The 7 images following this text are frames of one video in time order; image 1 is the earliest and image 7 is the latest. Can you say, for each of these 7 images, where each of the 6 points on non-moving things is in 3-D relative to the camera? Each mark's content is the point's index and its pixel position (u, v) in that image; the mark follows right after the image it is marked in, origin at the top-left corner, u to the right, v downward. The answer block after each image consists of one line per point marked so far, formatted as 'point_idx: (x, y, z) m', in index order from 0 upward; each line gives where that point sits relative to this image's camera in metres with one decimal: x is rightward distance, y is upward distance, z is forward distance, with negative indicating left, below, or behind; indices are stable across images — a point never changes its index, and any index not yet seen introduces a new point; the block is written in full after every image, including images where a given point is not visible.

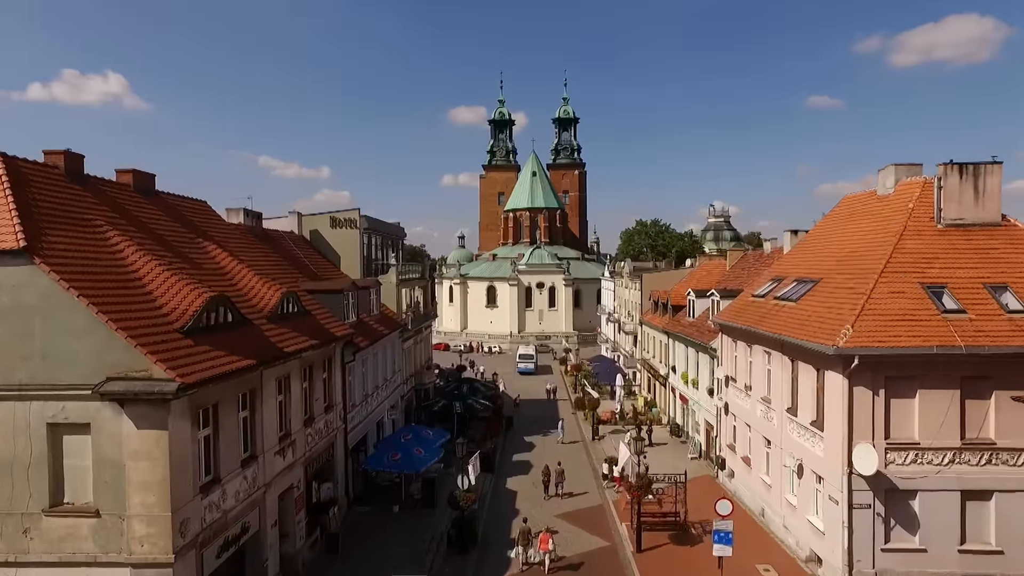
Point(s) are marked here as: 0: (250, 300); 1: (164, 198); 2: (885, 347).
0: (-7.6, -0.4, +15.7) m
1: (-11.2, +2.9, +17.5) m
2: (+9.7, -1.5, +14.1) m
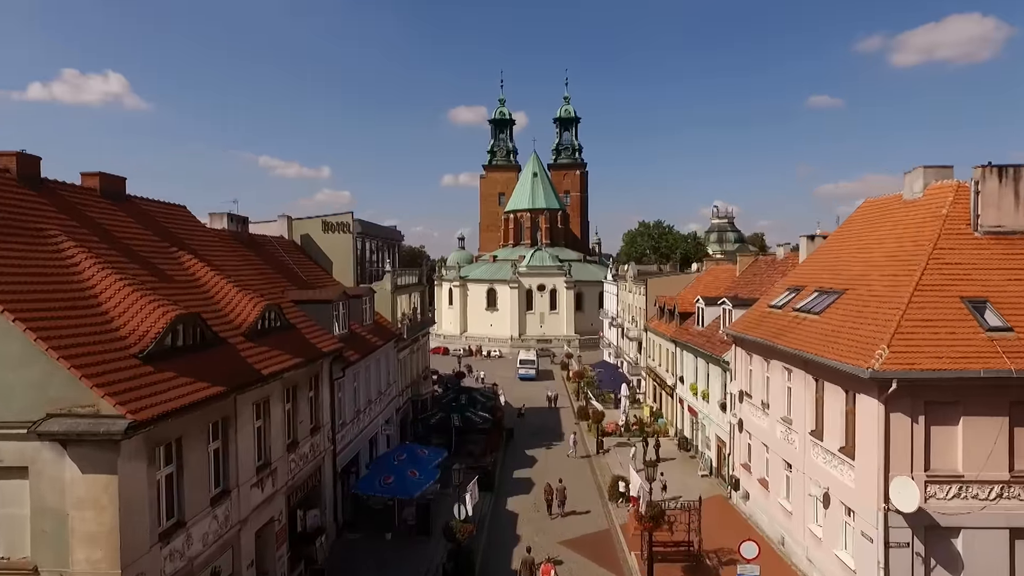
0: (-7.6, -0.7, +14.4) m
1: (-11.2, +2.5, +16.2) m
2: (+9.7, -1.9, +12.7) m
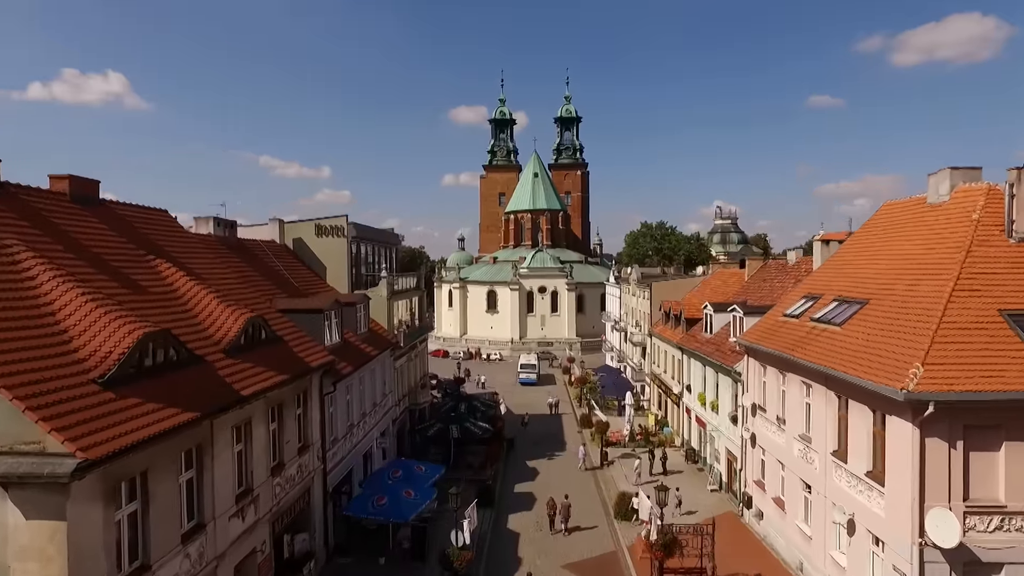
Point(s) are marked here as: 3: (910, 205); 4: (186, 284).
0: (-7.5, -1.0, +13.3) m
1: (-11.2, +2.2, +15.1) m
2: (+9.7, -2.2, +11.6) m
3: (+14.2, +3.0, +19.4) m
4: (-8.7, +0.1, +14.4) m
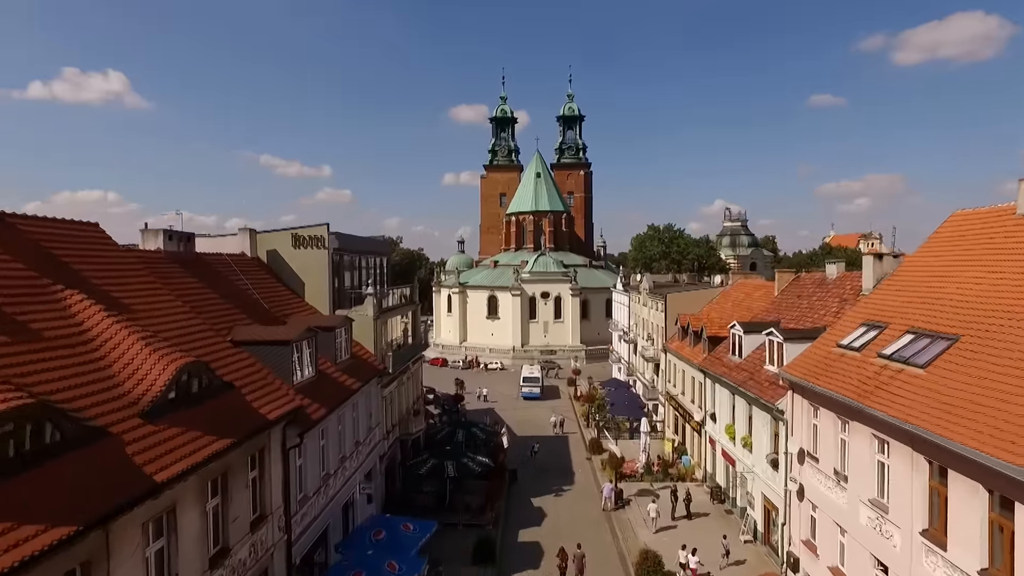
0: (-7.4, -1.8, +10.2) m
1: (-11.0, +1.4, +12.0) m
2: (+9.9, -3.0, +8.5) m
3: (+14.4, +2.2, +16.2) m
4: (-8.5, -0.7, +11.3) m
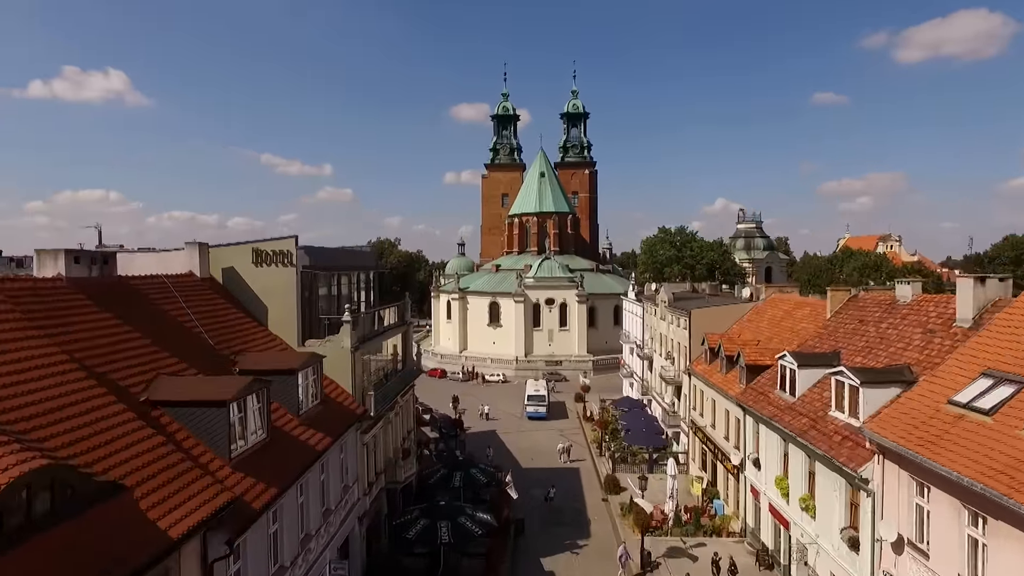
0: (-7.2, -2.8, +6.1) m
1: (-10.8, +0.5, +7.9) m
2: (+10.1, -4.0, +4.4) m
3: (+14.6, +1.2, +12.1) m
4: (-8.3, -1.6, +7.2) m
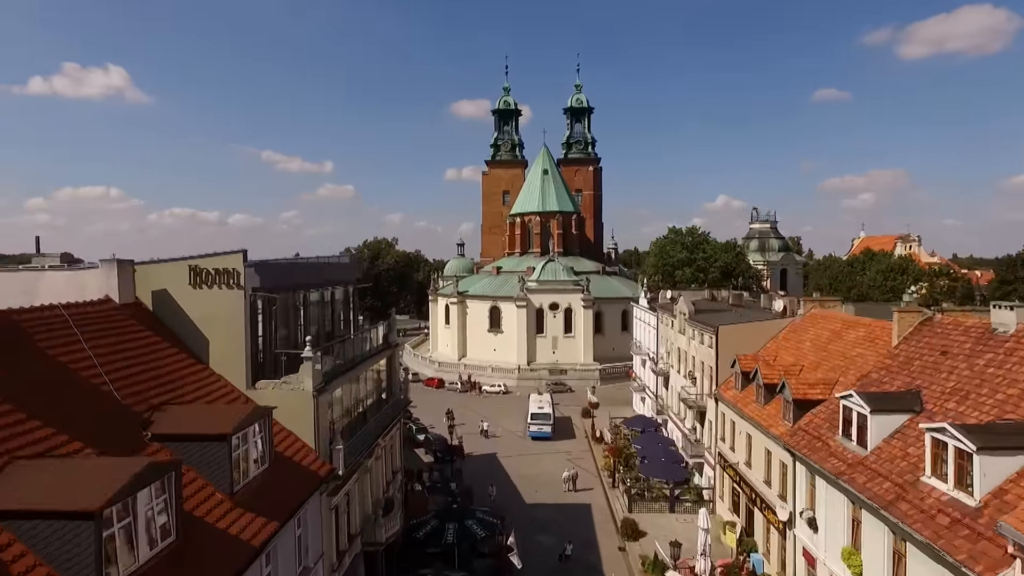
0: (-7.1, -3.6, +2.2) m
1: (-10.7, -0.4, +4.0) m
2: (+10.2, -4.9, +0.5) m
3: (+14.7, +0.4, +8.1) m
4: (-8.2, -2.5, +3.3) m
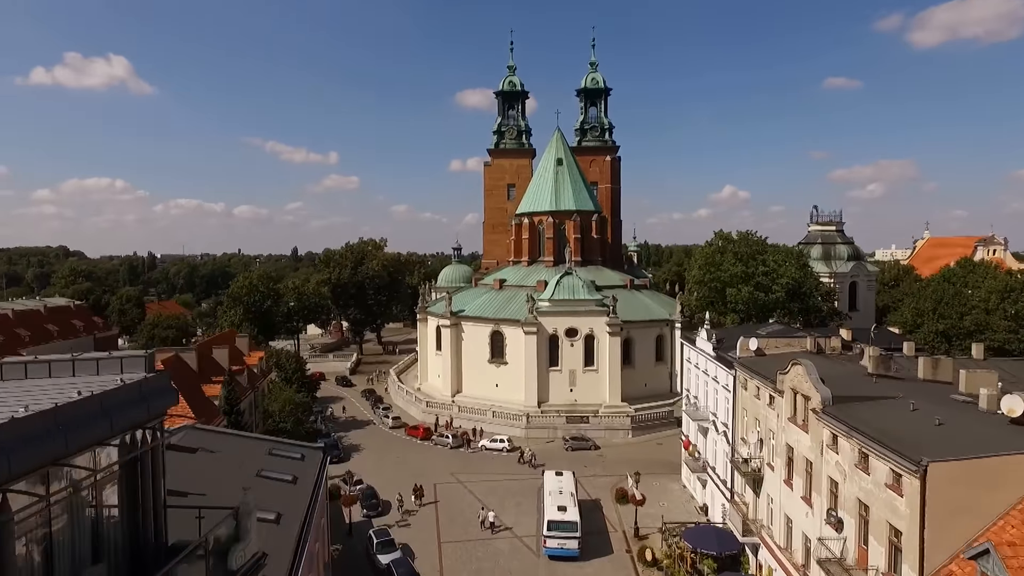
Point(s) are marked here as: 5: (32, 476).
0: (-7.1, -6.7, -11.5) m
1: (-10.7, -3.4, -9.8) m
2: (+10.2, -8.0, -13.4) m
3: (+14.8, -2.6, -5.9) m
4: (-8.2, -5.6, -10.4) m
5: (-6.7, -2.7, +7.8) m
